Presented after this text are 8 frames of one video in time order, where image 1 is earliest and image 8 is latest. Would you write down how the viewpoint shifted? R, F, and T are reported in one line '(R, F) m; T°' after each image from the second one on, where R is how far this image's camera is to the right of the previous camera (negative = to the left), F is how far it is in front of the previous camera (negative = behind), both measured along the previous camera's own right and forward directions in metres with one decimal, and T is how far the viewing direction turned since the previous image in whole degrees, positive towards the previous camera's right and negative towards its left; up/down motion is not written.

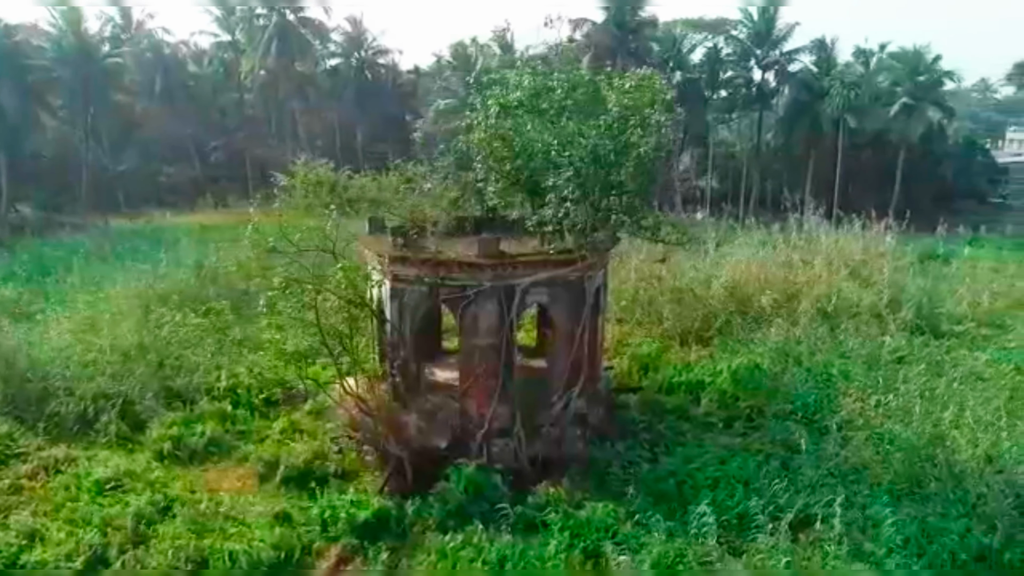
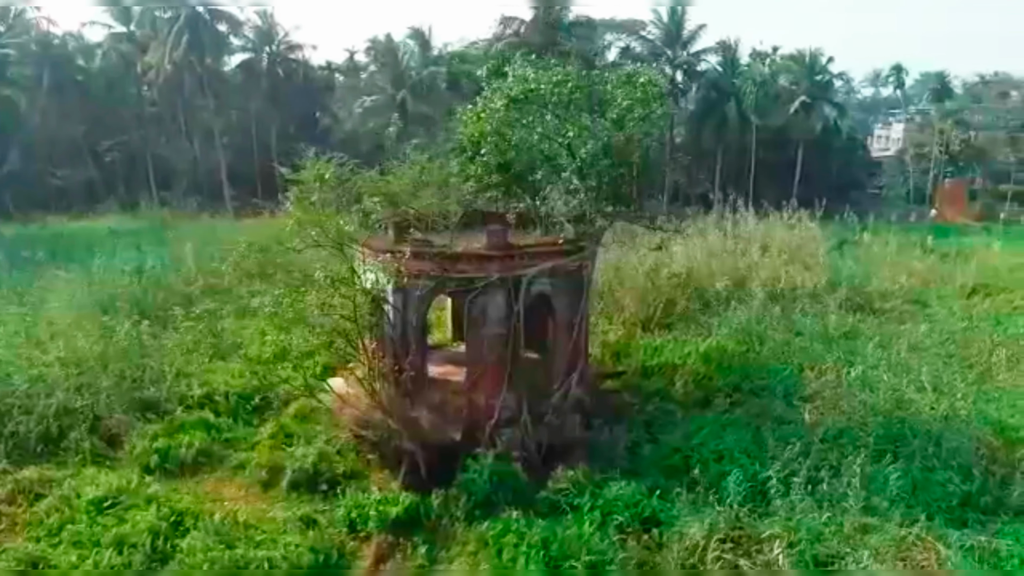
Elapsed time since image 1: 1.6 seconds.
(-1.6, 0.0) m; +10°
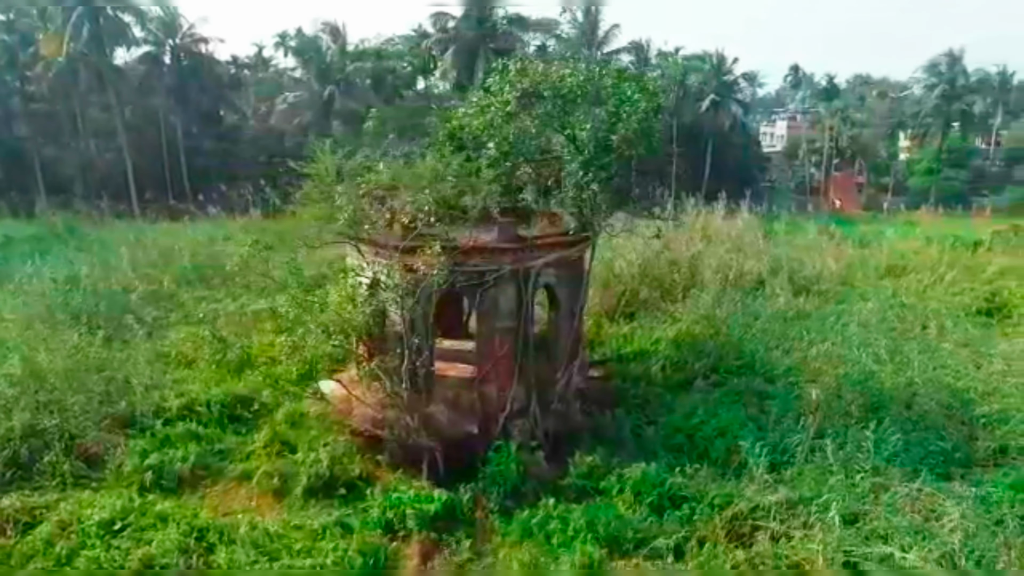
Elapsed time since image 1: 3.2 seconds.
(-1.6, +0.1) m; +10°
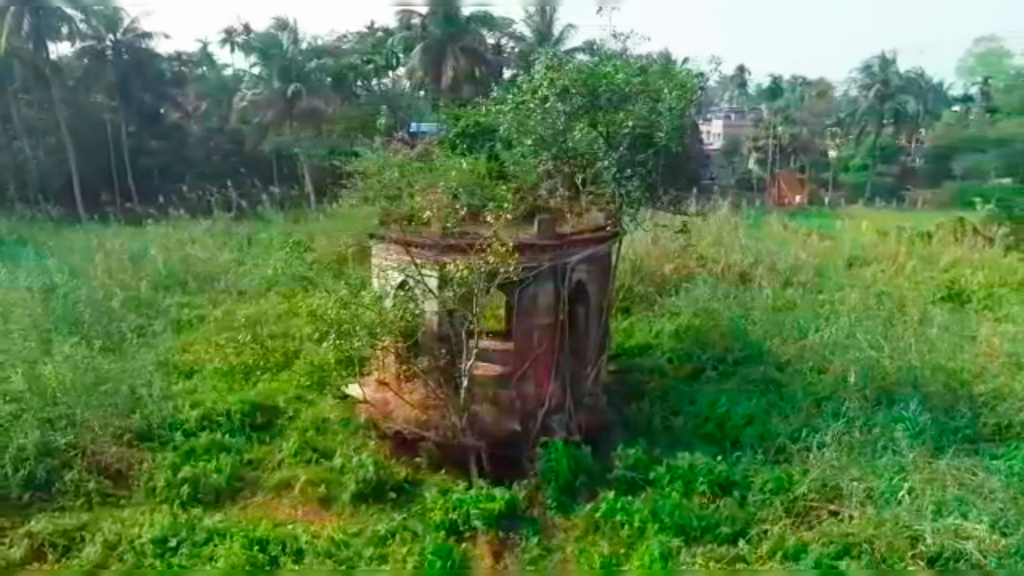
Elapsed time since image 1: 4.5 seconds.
(-1.4, +0.1) m; +7°
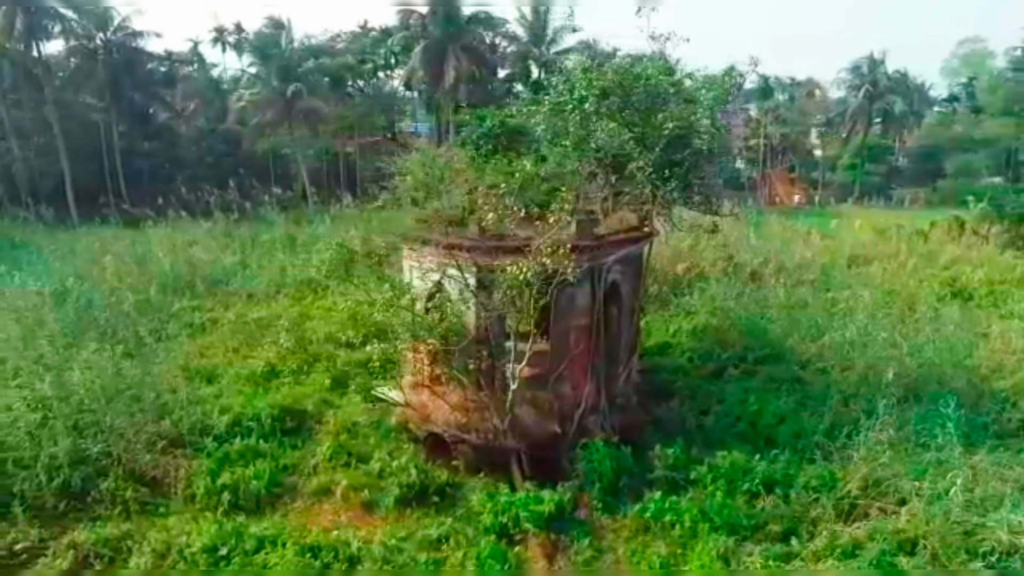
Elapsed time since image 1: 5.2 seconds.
(-0.7, +0.1) m; +2°
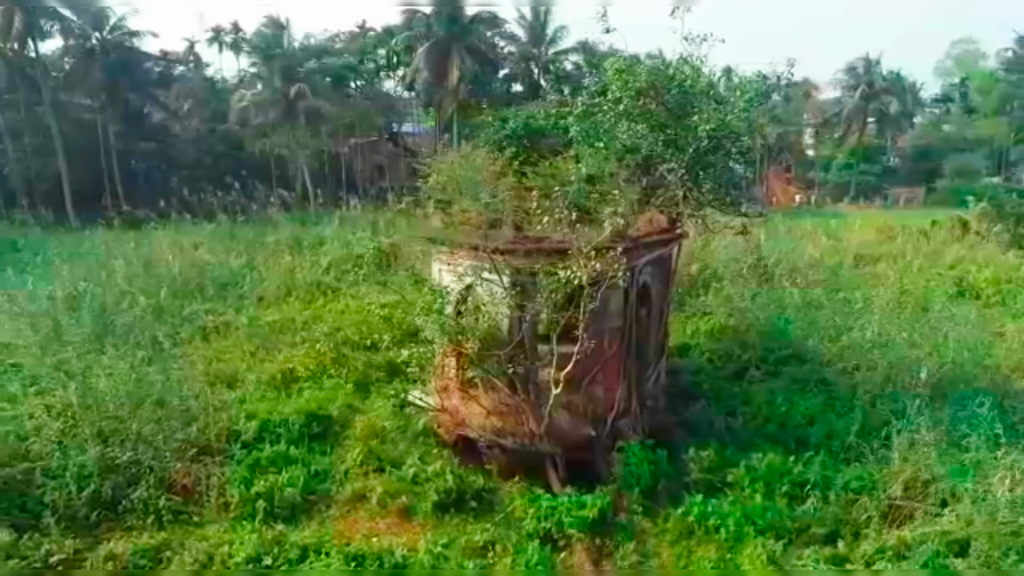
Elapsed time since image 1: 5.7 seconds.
(-0.6, +0.1) m; +2°
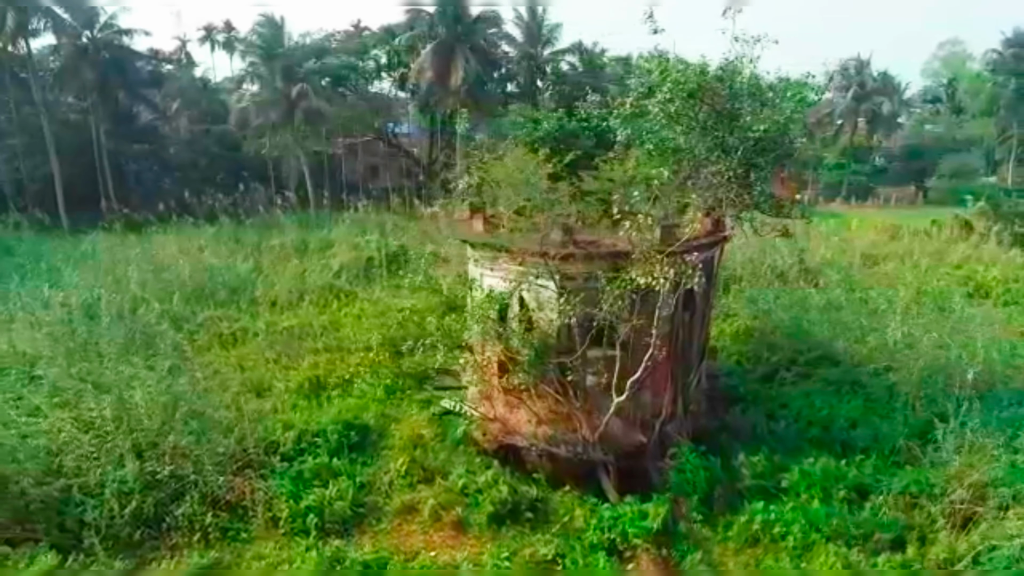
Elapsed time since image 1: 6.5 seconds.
(-0.8, +0.2) m; +2°
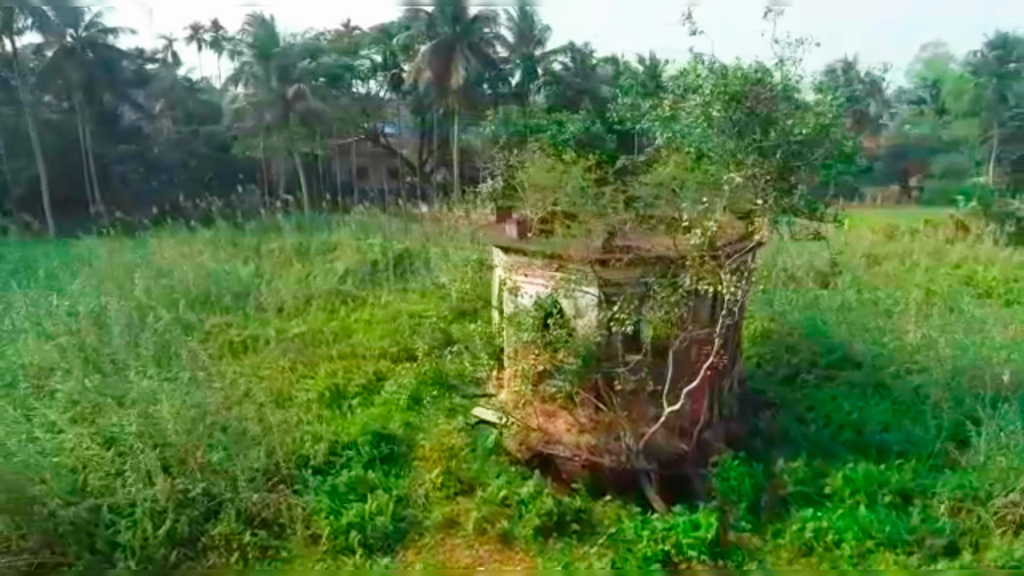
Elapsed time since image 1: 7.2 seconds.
(-0.7, +0.2) m; +2°
